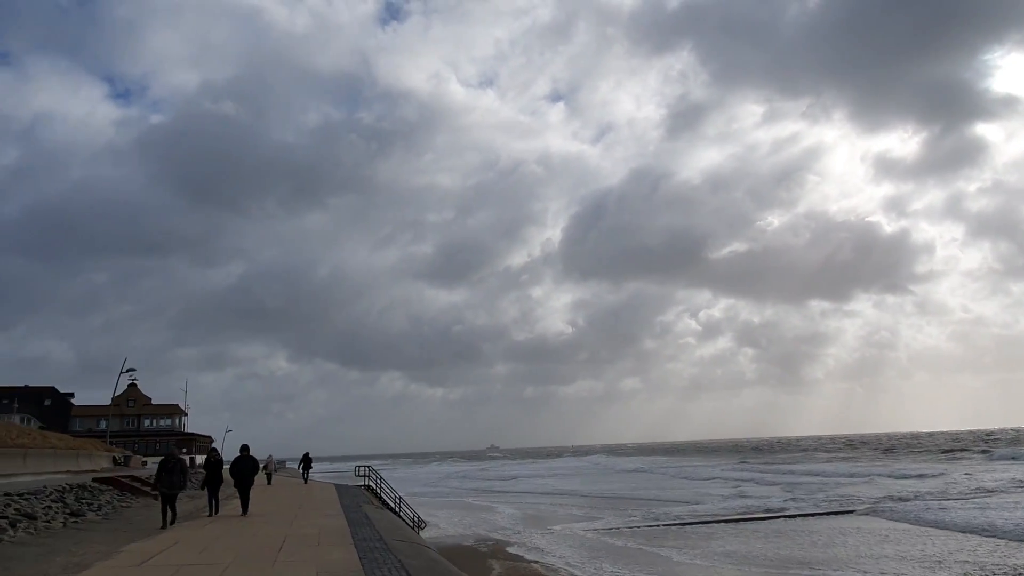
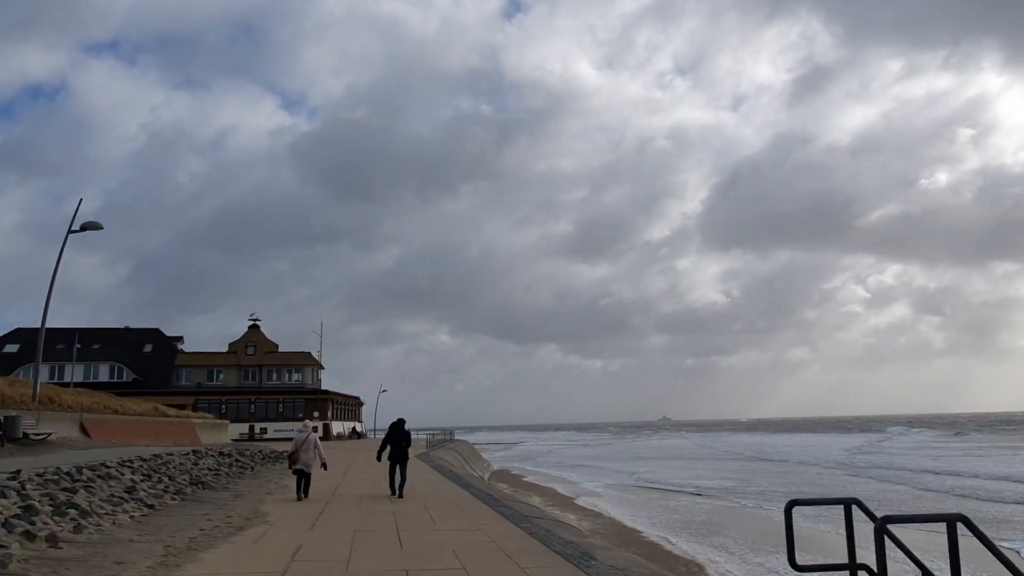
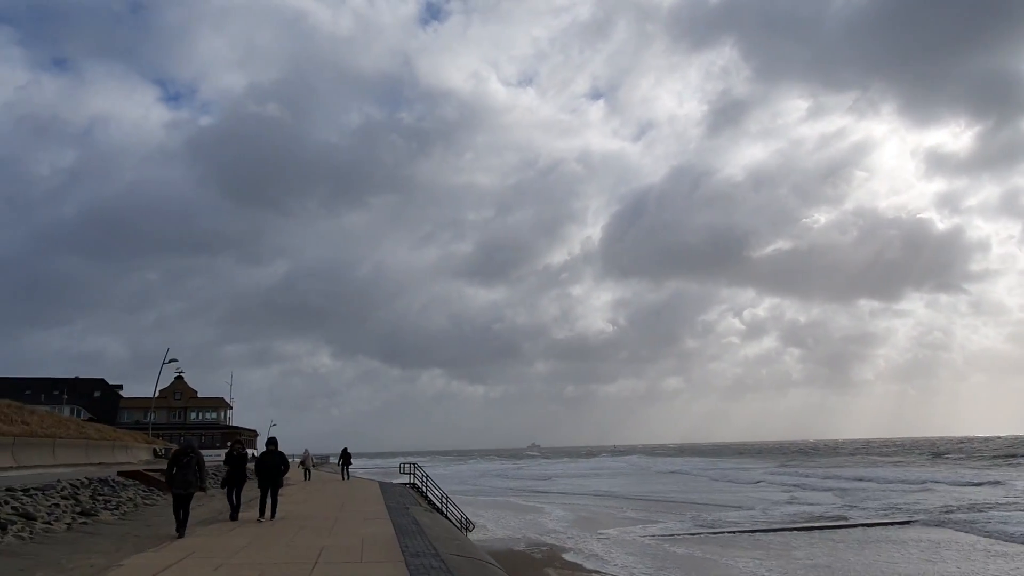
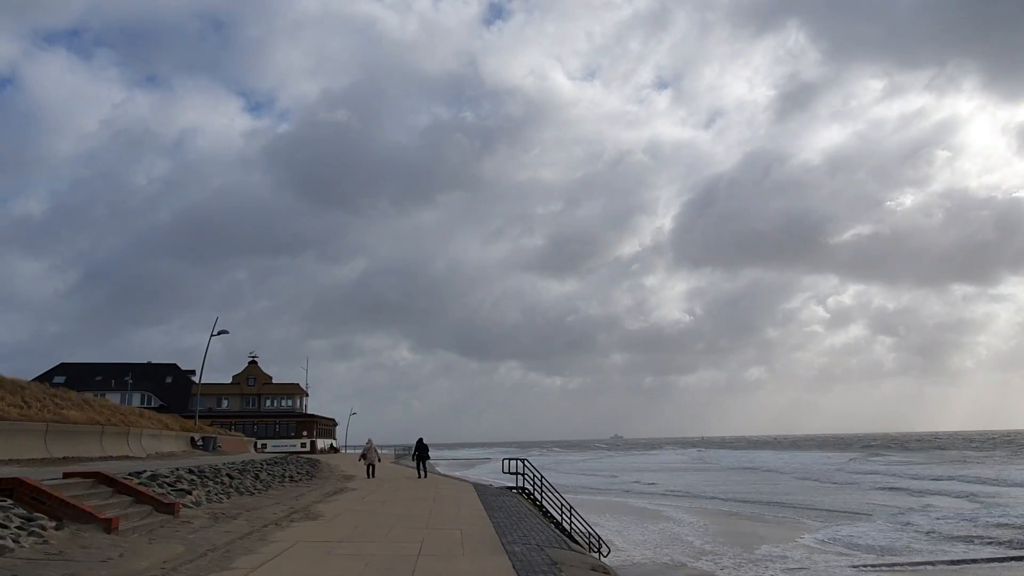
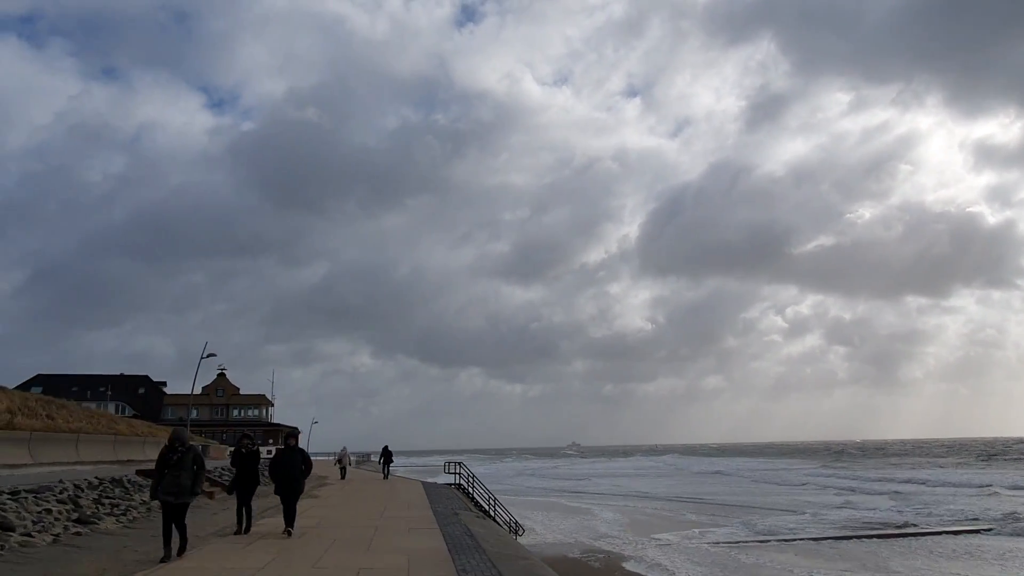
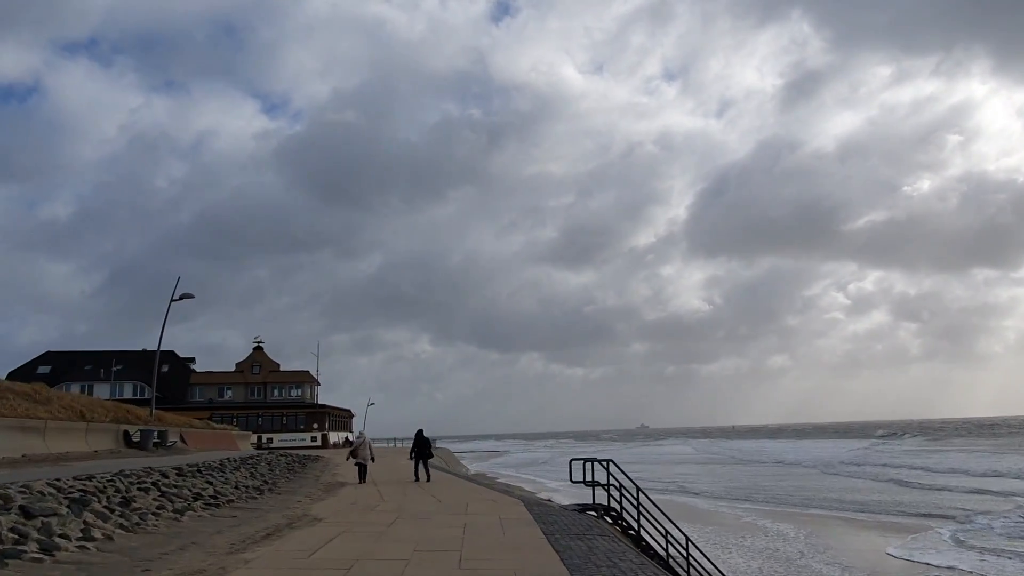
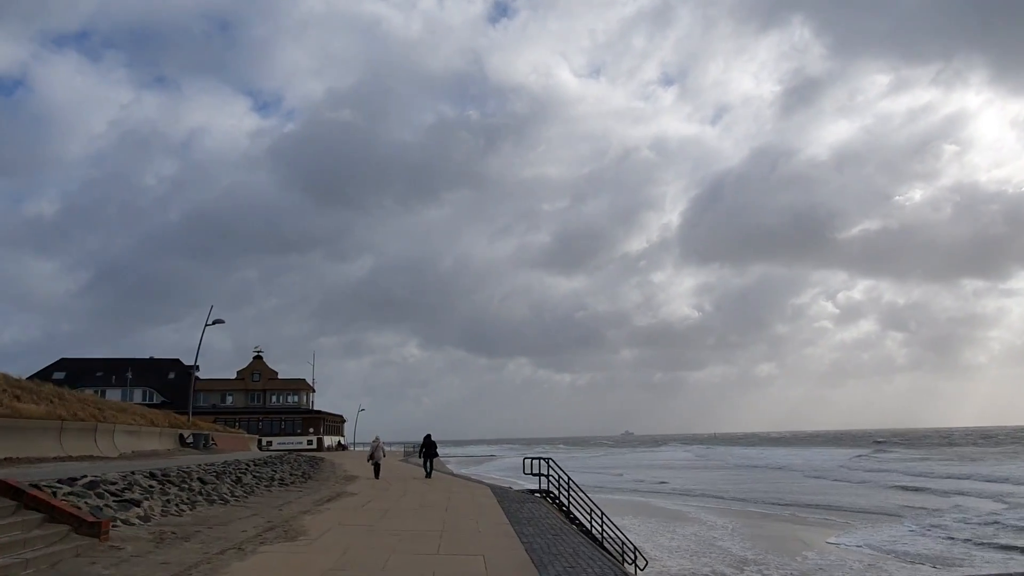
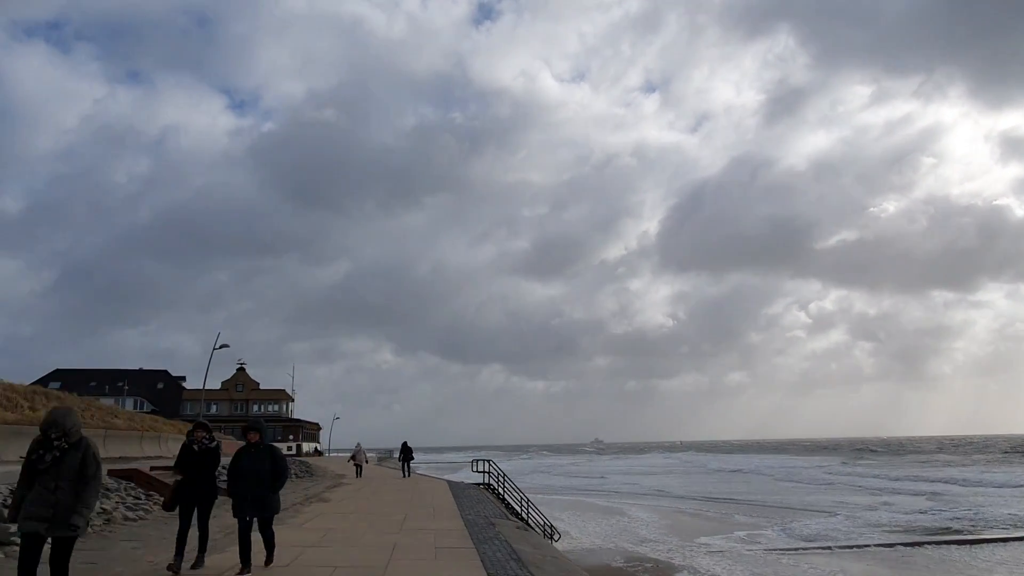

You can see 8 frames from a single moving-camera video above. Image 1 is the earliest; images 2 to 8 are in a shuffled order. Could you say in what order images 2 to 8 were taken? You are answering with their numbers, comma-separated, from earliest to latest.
3, 5, 8, 4, 7, 6, 2
